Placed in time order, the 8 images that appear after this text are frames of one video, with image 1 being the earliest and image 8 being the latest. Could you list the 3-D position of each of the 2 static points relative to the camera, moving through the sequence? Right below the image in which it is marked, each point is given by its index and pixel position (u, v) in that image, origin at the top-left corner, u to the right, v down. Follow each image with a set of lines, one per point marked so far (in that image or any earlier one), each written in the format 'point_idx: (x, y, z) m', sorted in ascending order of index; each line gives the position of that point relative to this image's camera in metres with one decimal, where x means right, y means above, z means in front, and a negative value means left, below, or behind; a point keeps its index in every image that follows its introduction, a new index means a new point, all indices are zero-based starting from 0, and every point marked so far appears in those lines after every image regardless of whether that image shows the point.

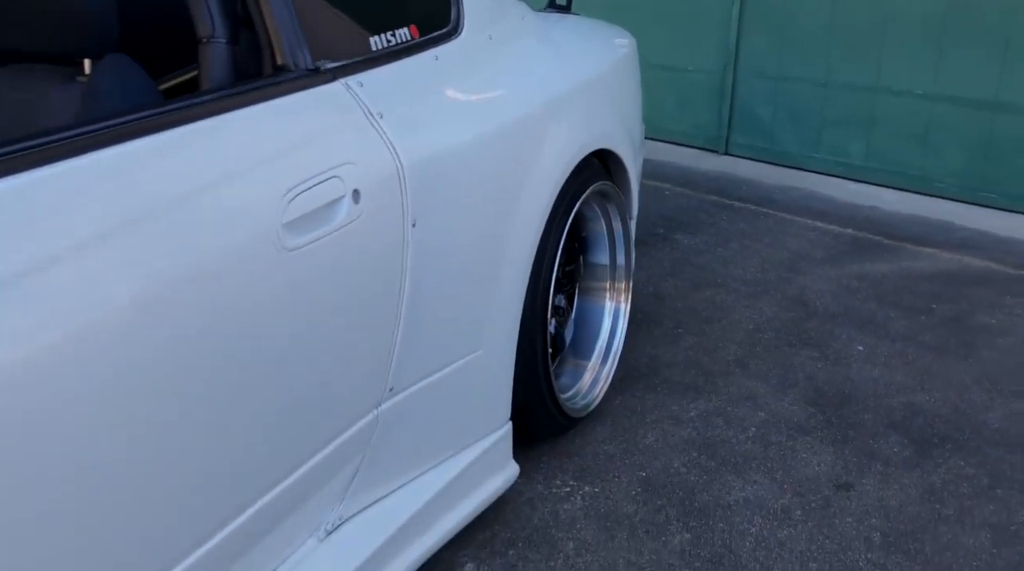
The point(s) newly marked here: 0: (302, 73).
0: (-0.4, +0.4, +1.9) m
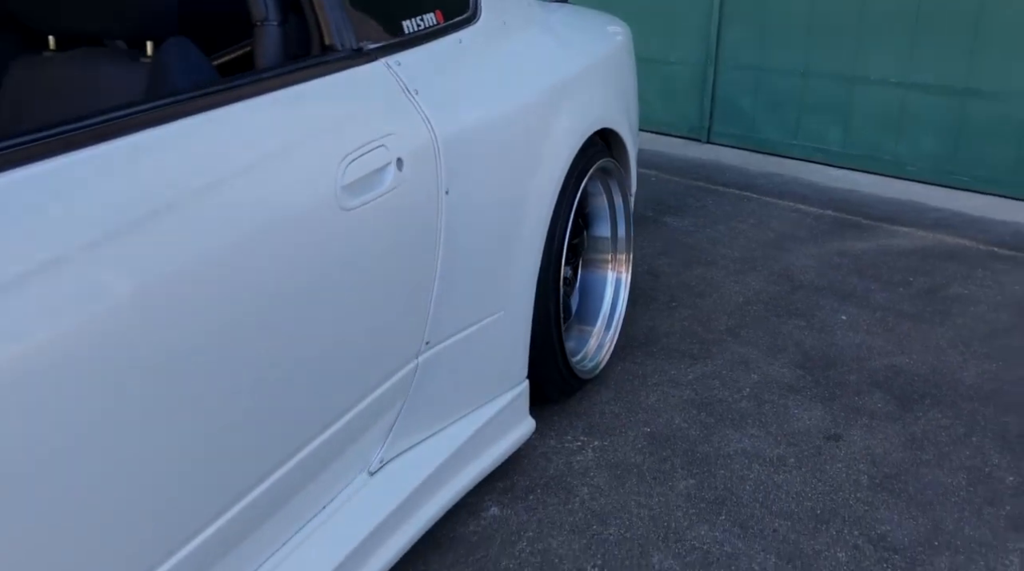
0: (-0.3, +0.5, +2.1) m
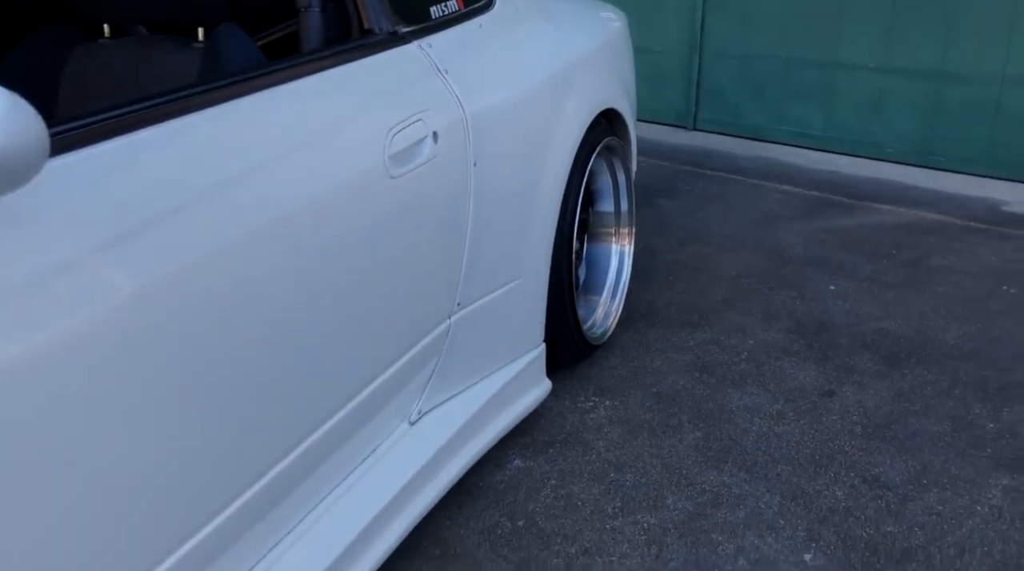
0: (-0.3, +0.5, +2.2) m
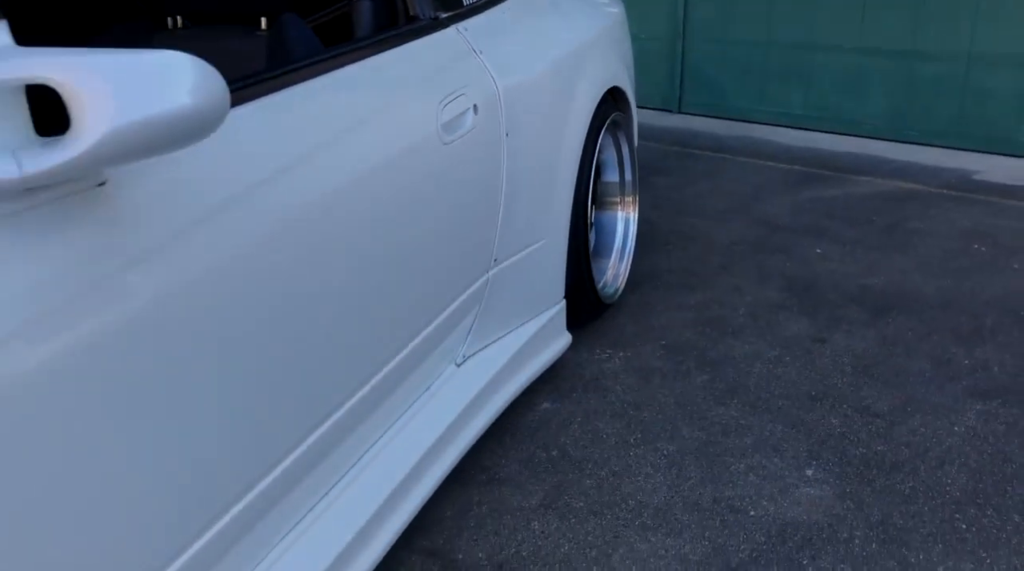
0: (-0.2, +0.6, +2.5) m
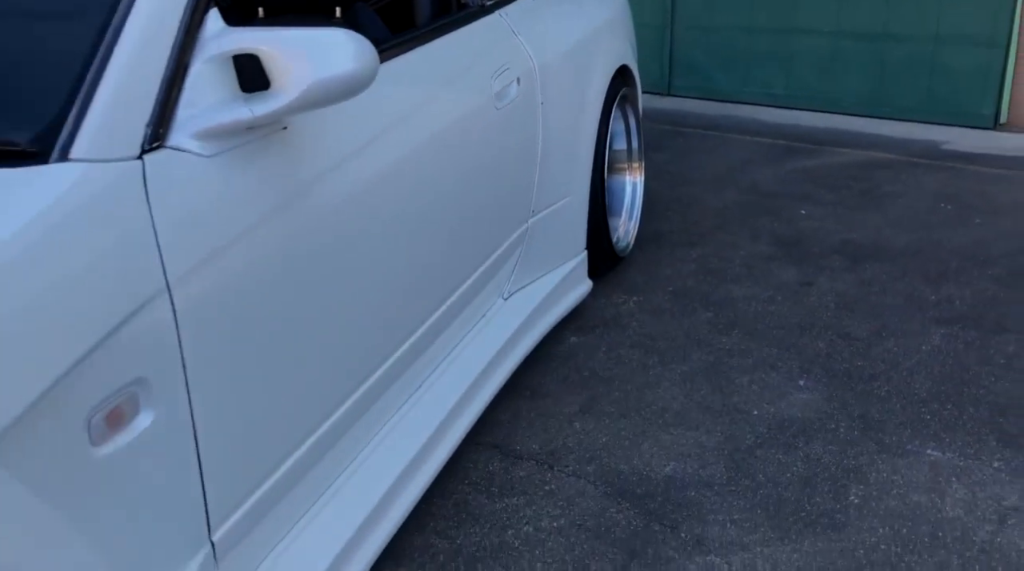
0: (-0.1, +0.8, +3.0) m
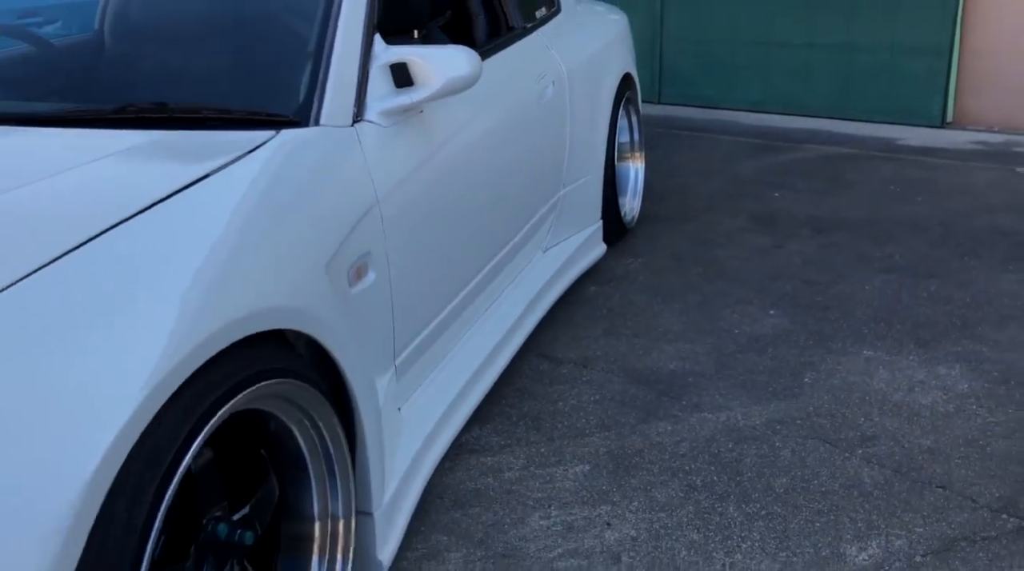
0: (0.0, +1.0, +4.0) m
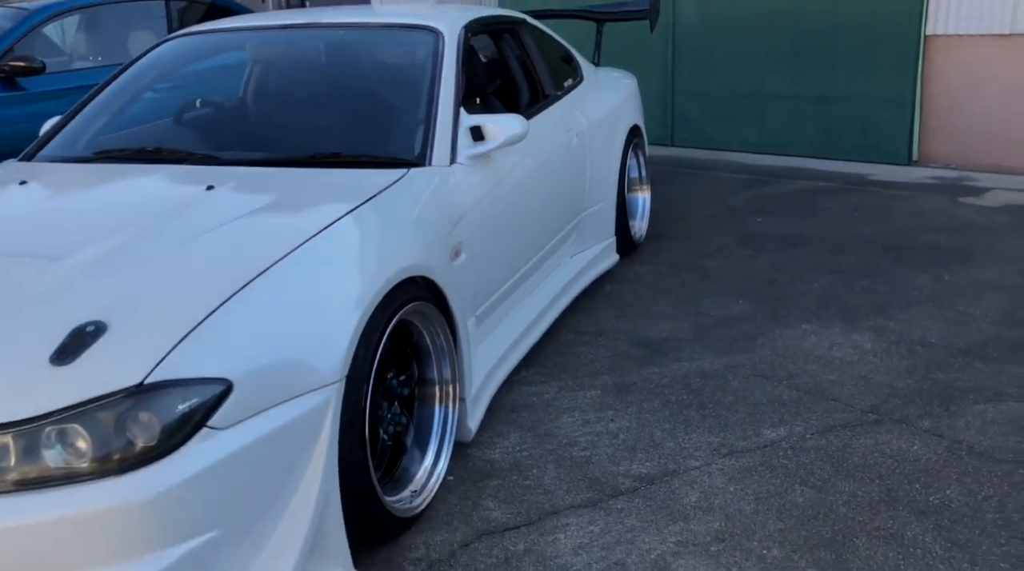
0: (+0.2, +1.0, +5.5) m
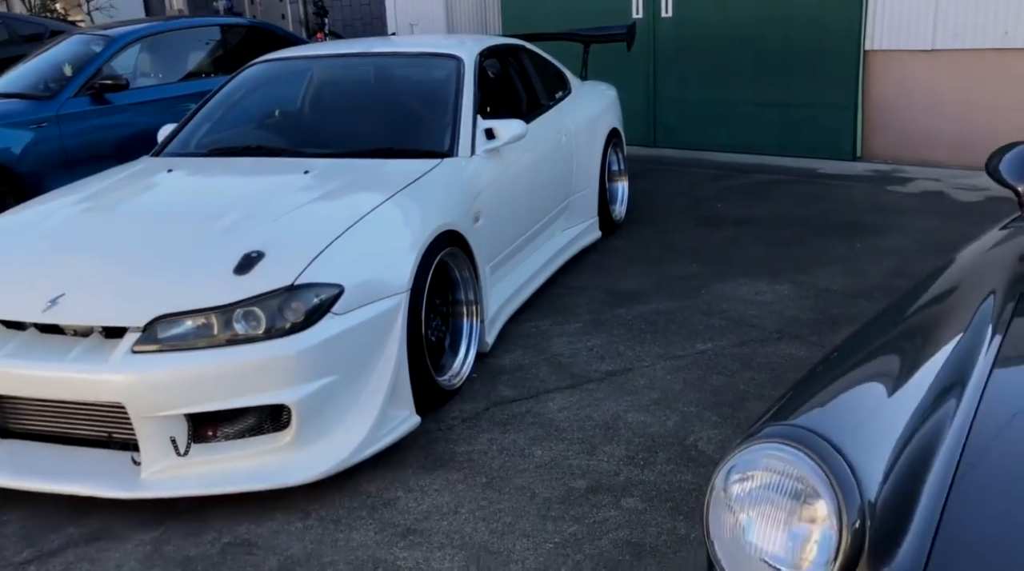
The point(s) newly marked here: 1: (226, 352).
0: (+0.2, +1.2, +7.0) m
1: (-1.0, -0.2, +3.8) m
